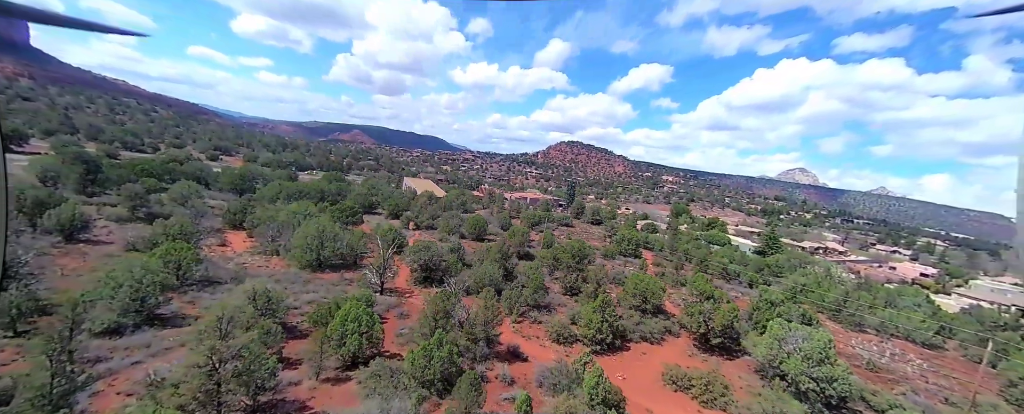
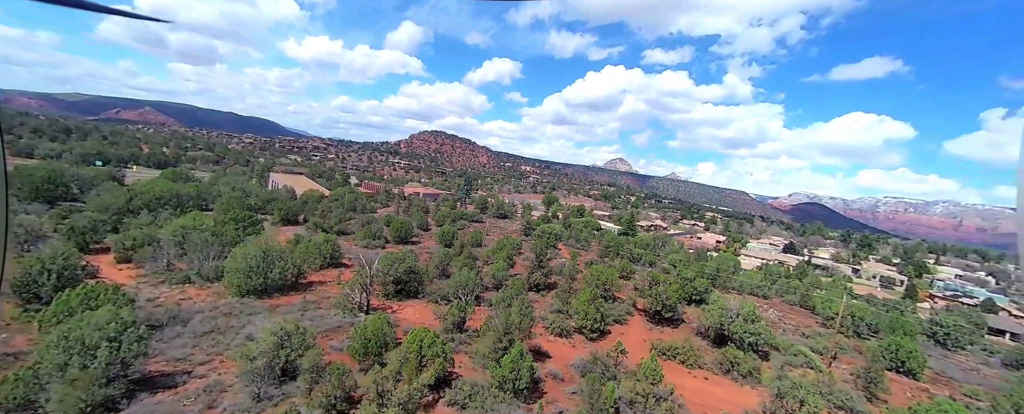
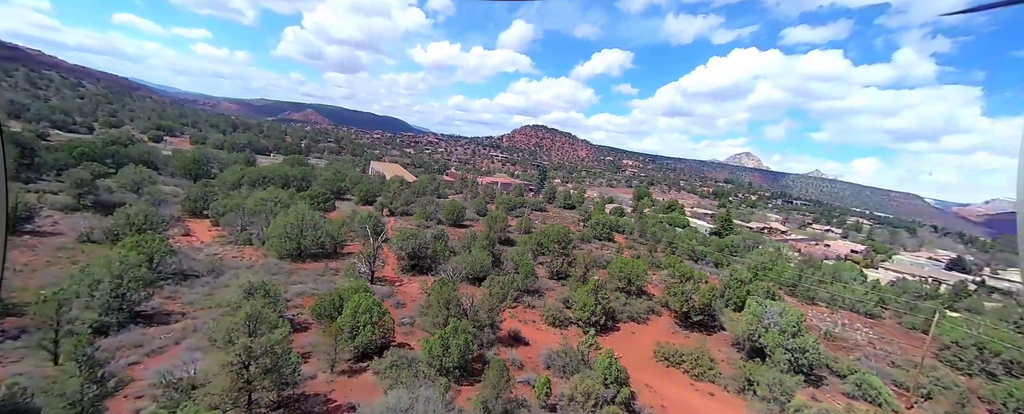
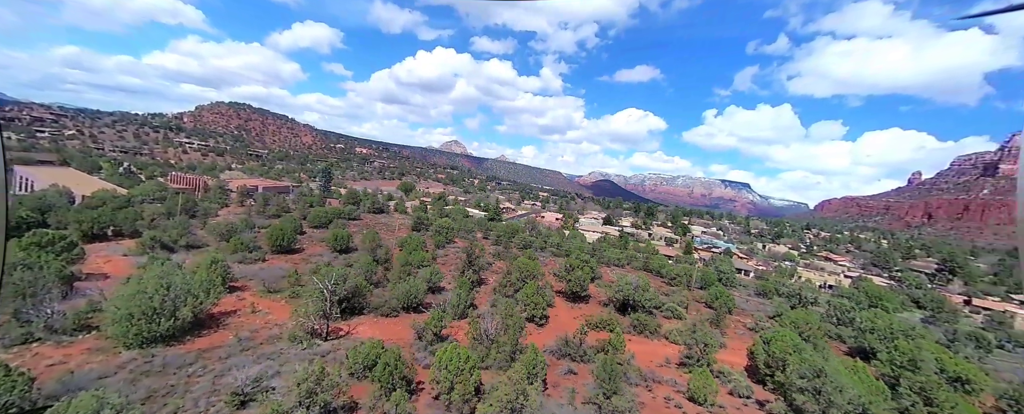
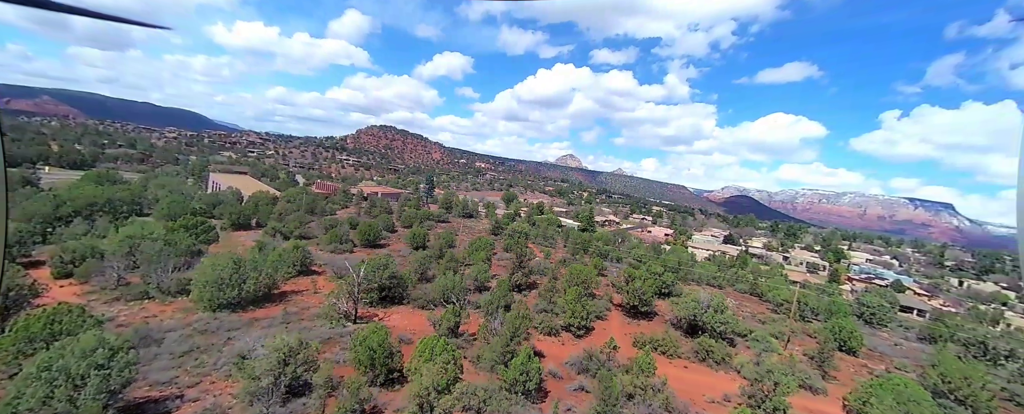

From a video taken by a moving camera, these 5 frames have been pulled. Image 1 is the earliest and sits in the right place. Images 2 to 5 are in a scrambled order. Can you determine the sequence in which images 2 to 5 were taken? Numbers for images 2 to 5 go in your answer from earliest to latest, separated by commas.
3, 2, 5, 4
